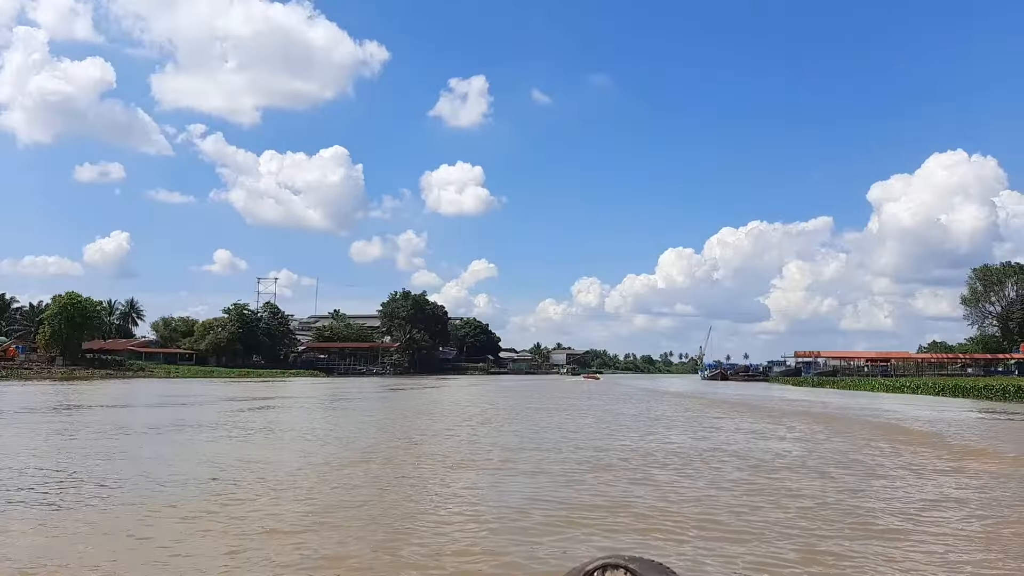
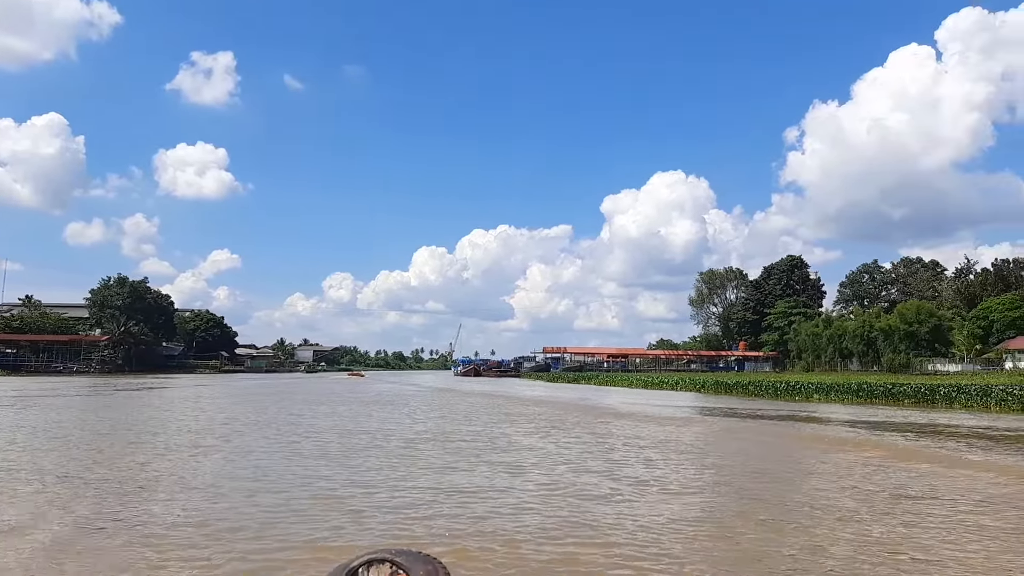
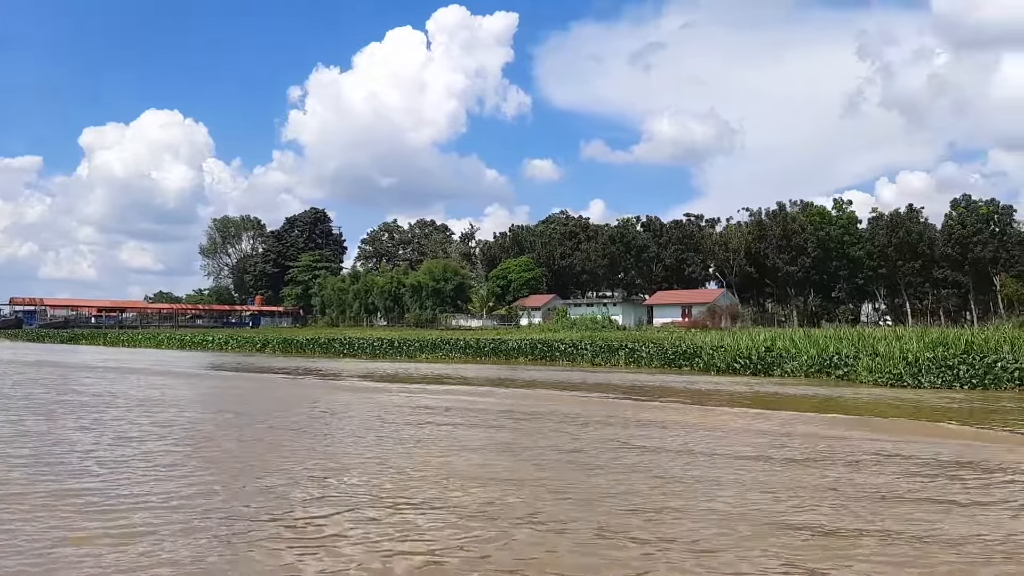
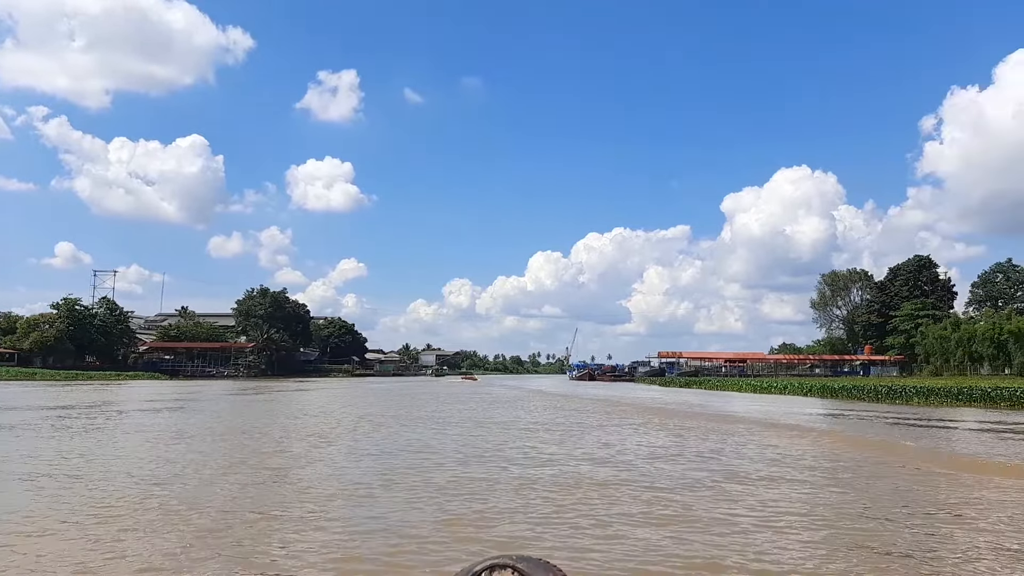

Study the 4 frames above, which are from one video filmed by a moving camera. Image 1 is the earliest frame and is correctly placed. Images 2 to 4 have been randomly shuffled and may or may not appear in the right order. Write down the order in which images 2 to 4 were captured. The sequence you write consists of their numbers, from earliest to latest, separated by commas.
4, 2, 3
